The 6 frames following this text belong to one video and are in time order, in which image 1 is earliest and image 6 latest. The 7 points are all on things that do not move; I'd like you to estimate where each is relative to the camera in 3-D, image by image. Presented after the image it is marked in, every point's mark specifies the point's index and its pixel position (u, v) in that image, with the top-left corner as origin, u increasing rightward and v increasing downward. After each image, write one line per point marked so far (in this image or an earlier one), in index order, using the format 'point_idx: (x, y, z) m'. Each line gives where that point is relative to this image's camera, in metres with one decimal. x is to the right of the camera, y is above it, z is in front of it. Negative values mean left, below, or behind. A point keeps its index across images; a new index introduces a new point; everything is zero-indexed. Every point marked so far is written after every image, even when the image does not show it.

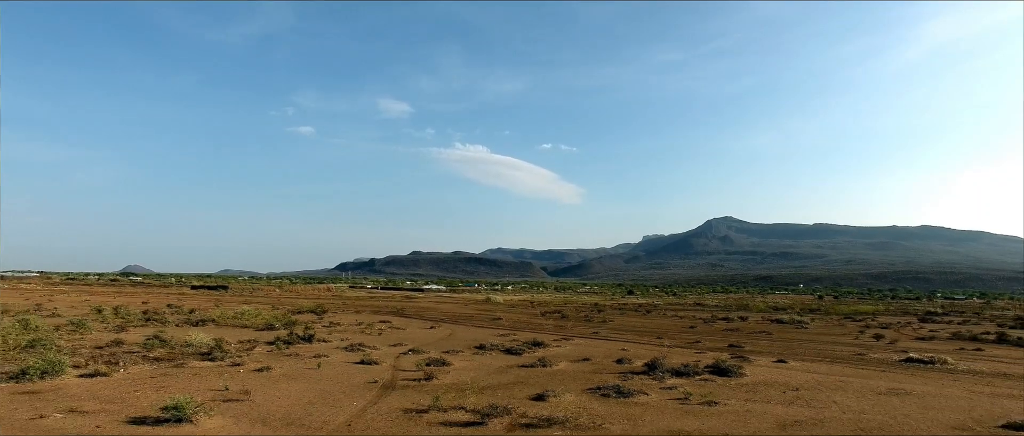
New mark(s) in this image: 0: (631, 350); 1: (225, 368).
0: (+4.2, -4.5, +19.1) m
1: (-7.5, -3.9, +14.9) m
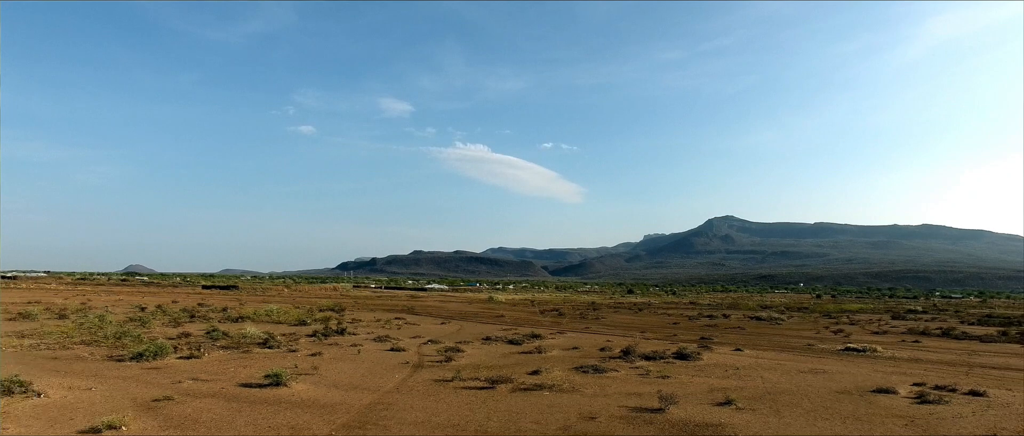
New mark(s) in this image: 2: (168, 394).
0: (+4.3, -5.0, +22.8) m
1: (-7.5, -4.5, +18.6) m
2: (-7.5, -3.7, +12.1) m
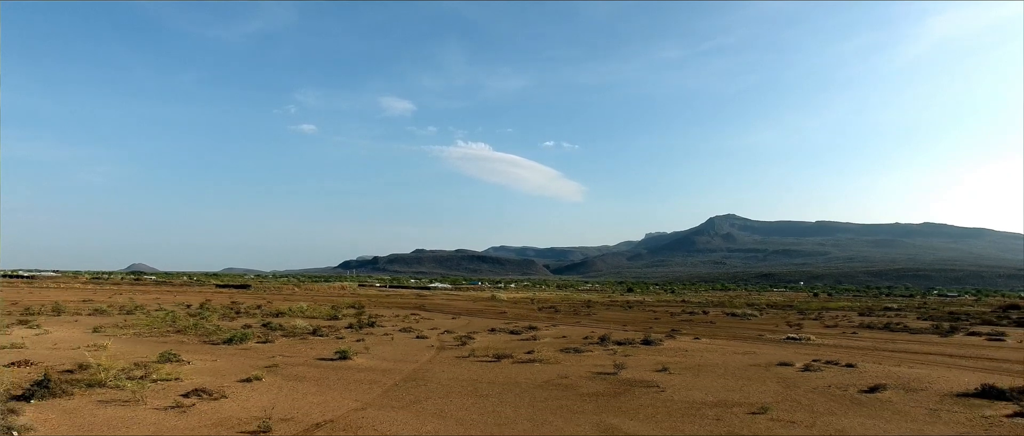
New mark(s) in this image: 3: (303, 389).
0: (+4.3, -5.7, +27.9) m
1: (-7.5, -5.1, +23.8) m
2: (-7.4, -4.4, +17.2) m
3: (-5.0, -4.0, +13.4) m
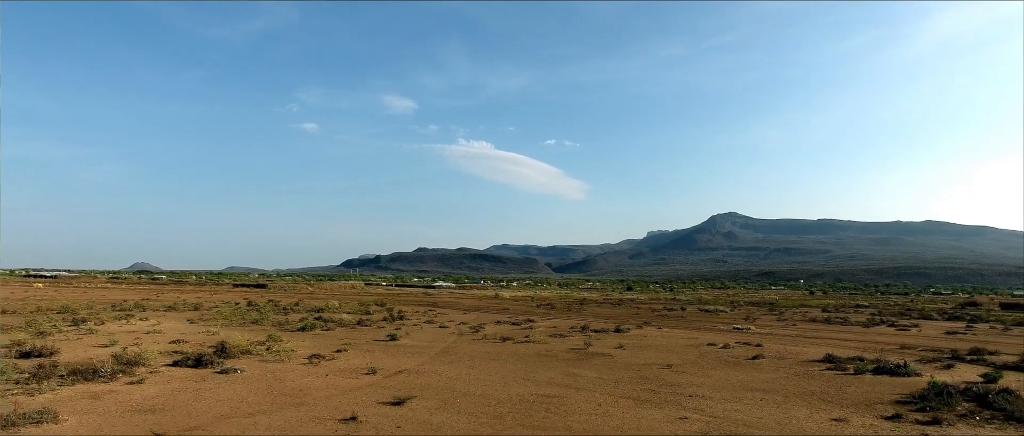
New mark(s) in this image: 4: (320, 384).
0: (+4.4, -6.6, +35.1) m
1: (-7.4, -6.1, +31.0) m
2: (-7.4, -5.4, +24.4) m
3: (-5.0, -5.0, +20.7) m
4: (-5.2, -4.5, +15.1) m
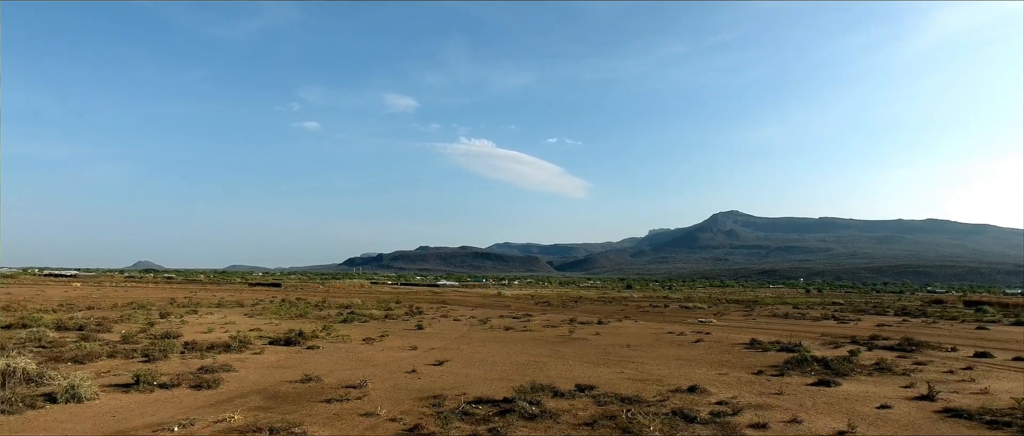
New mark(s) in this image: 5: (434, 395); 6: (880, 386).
0: (+4.5, -7.5, +42.0) m
1: (-7.3, -7.0, +37.9) m
2: (-7.3, -6.3, +31.3) m
3: (-4.9, -5.9, +27.5) m
4: (-5.2, -5.4, +22.0) m
5: (-2.0, -4.7, +14.7) m
6: (+11.2, -5.1, +17.0) m
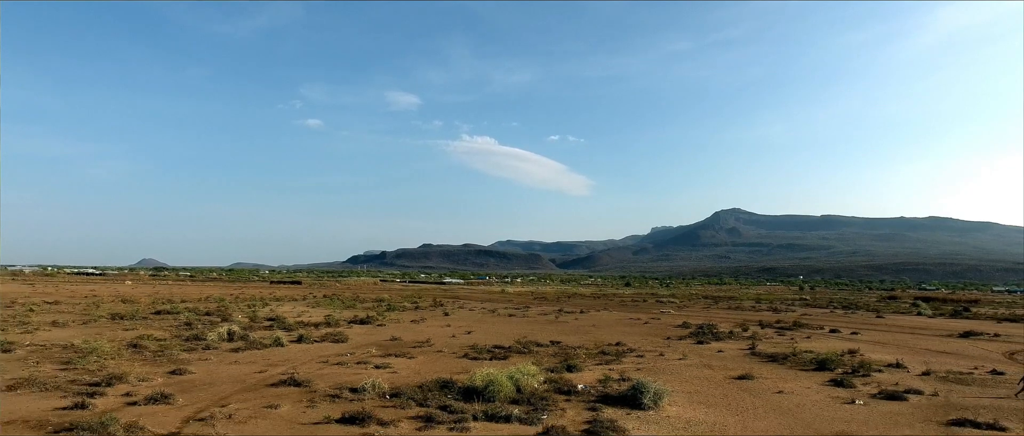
0: (+4.7, -8.7, +53.4) m
1: (-7.1, -8.2, +49.4) m
2: (-7.2, -7.6, +42.8) m
3: (-4.8, -7.2, +39.0) m
4: (-5.1, -6.7, +33.5) m
5: (-1.9, -6.0, +26.2) m
6: (+11.3, -6.4, +28.4) m
